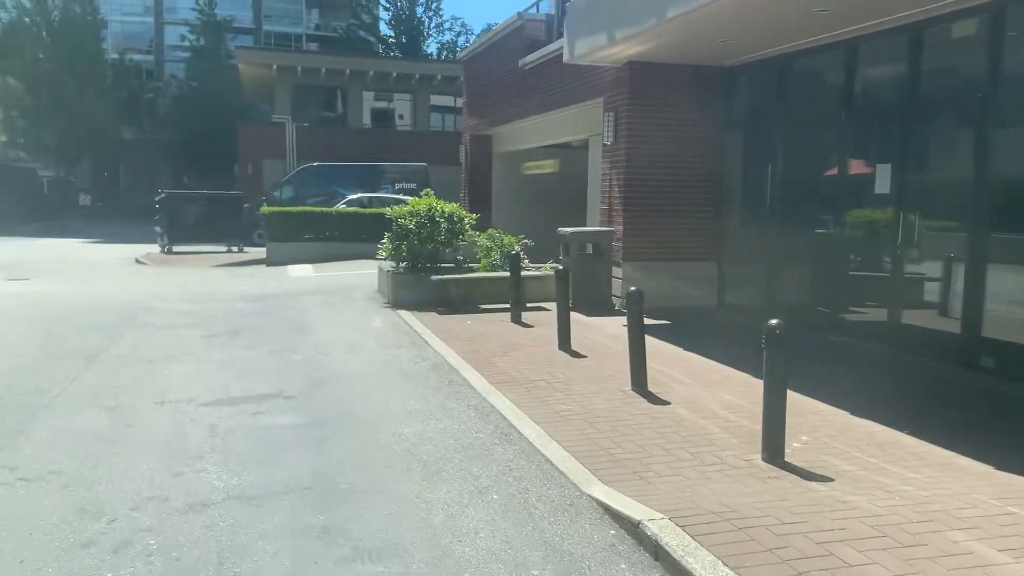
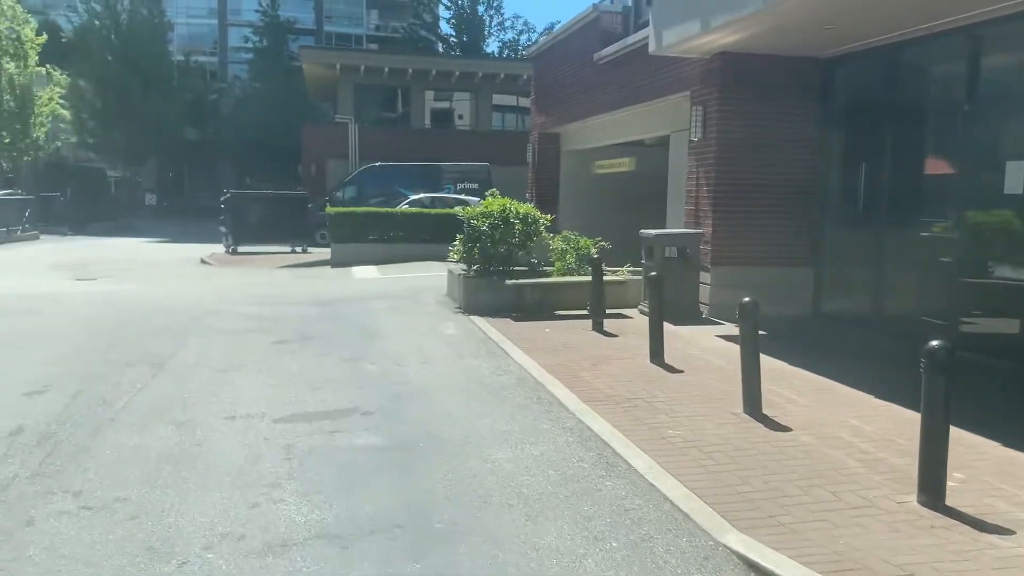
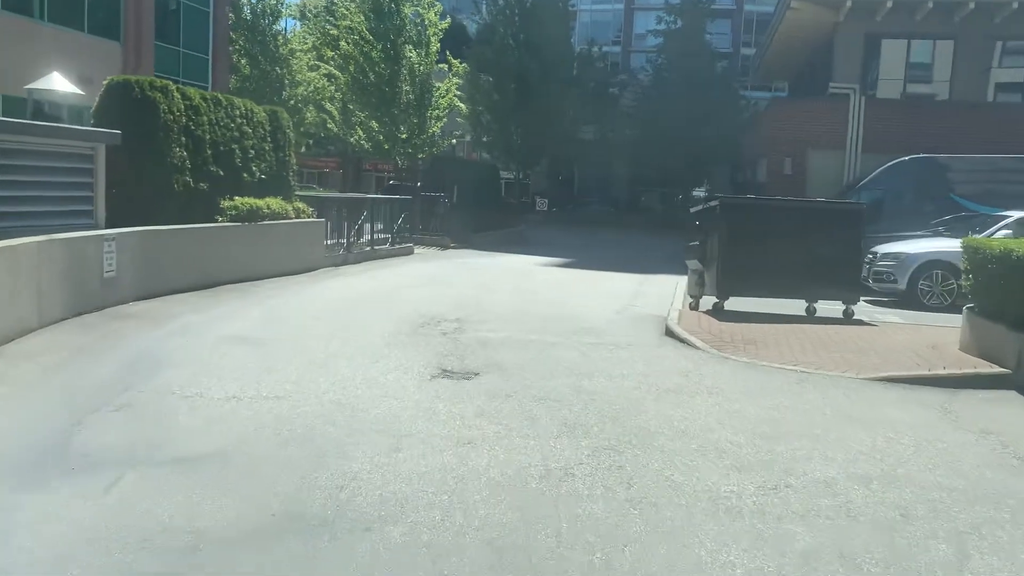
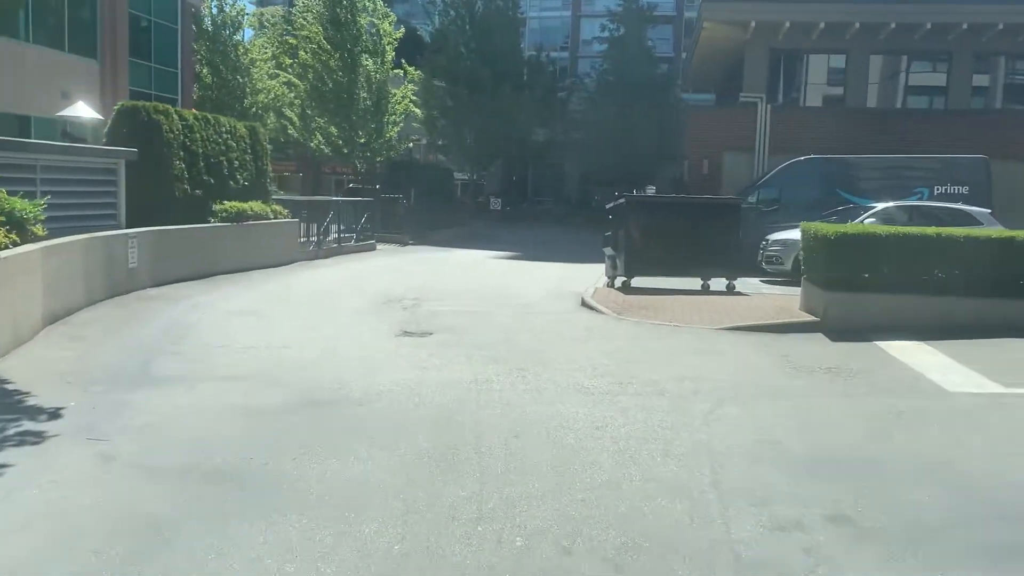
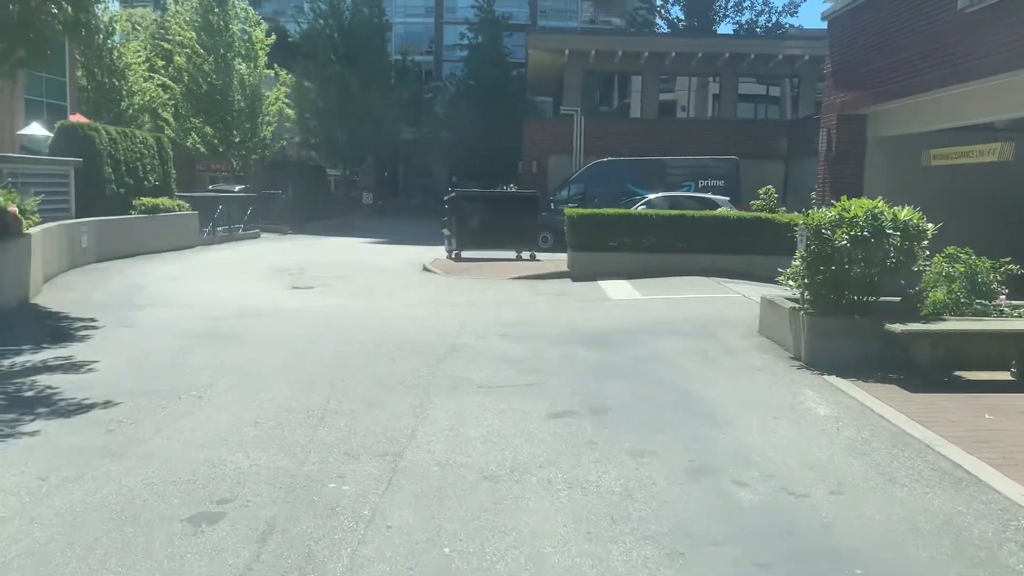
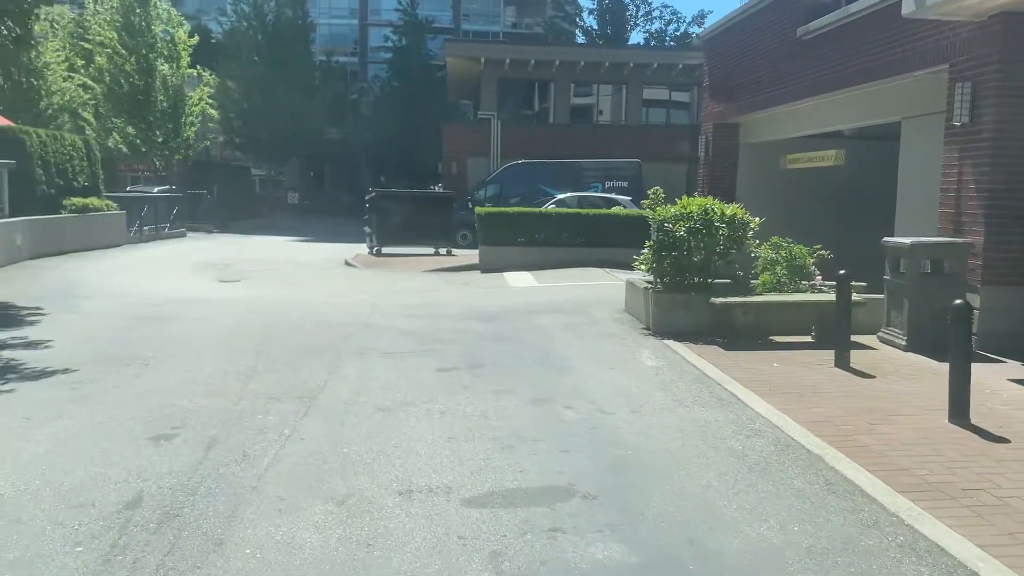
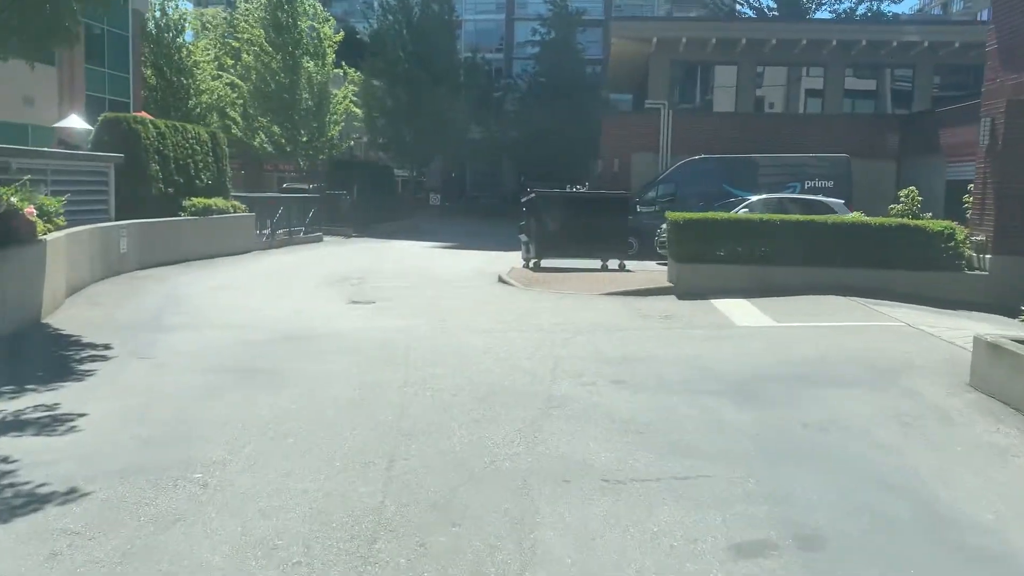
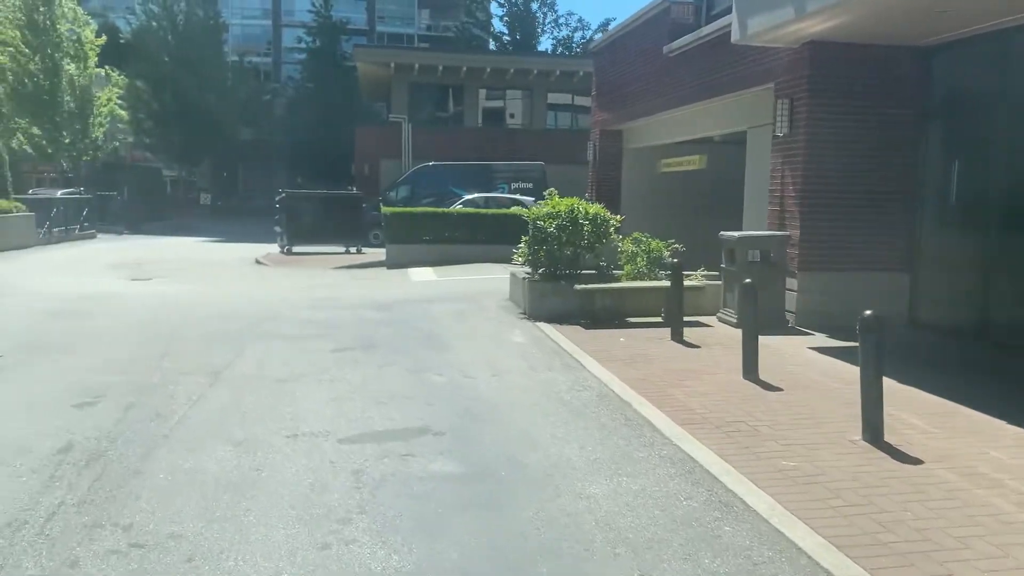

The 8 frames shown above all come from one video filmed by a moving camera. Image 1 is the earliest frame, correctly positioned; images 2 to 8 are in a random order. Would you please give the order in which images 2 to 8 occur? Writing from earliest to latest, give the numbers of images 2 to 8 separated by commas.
2, 8, 6, 5, 7, 4, 3
